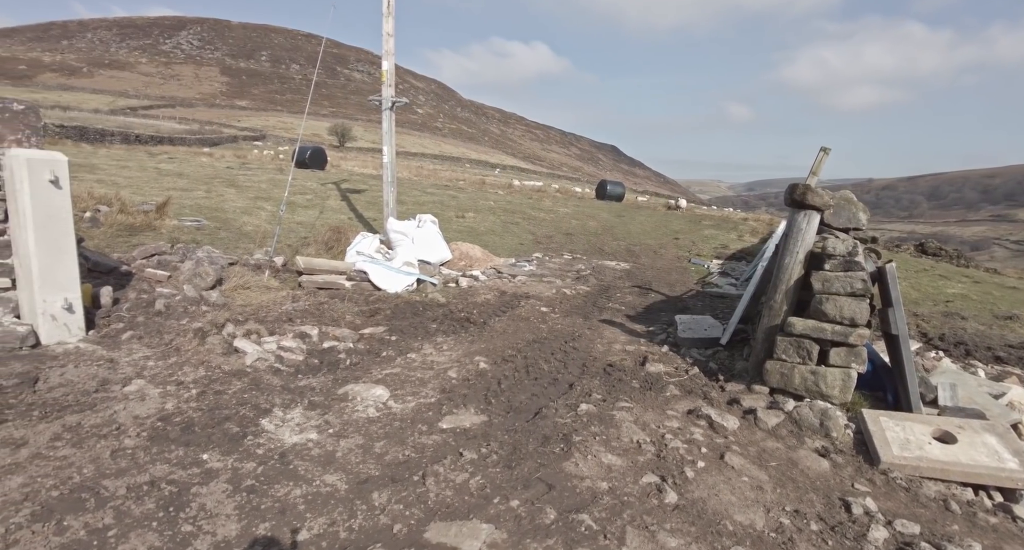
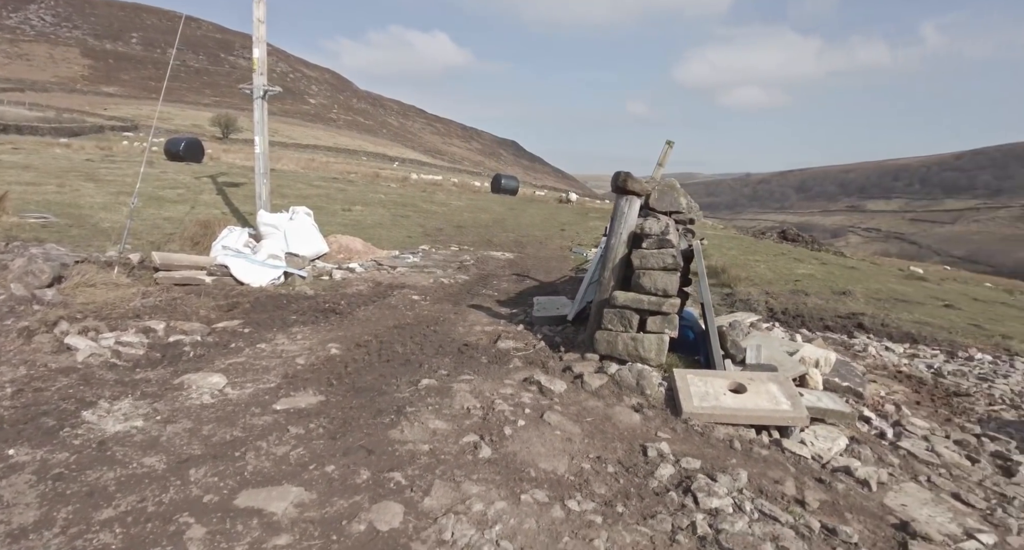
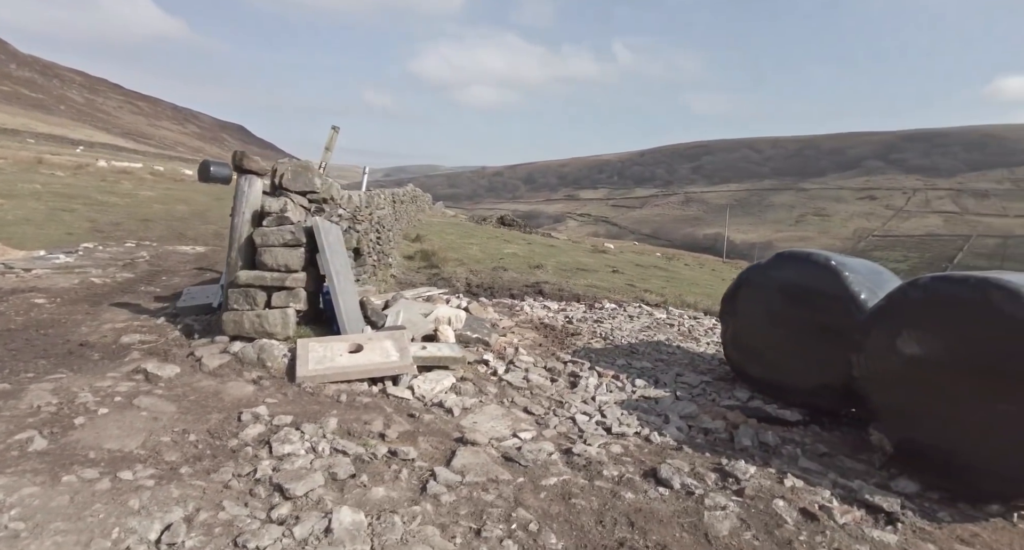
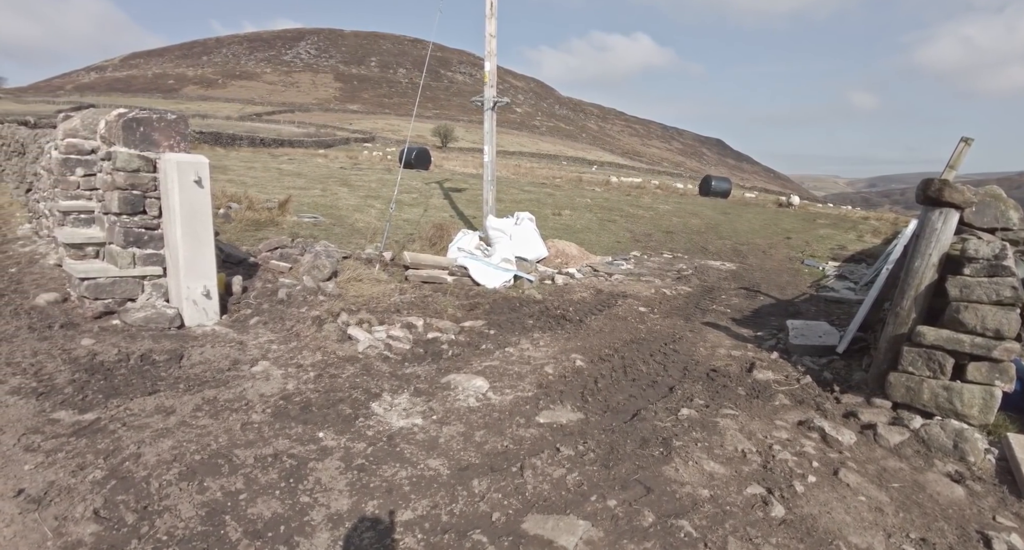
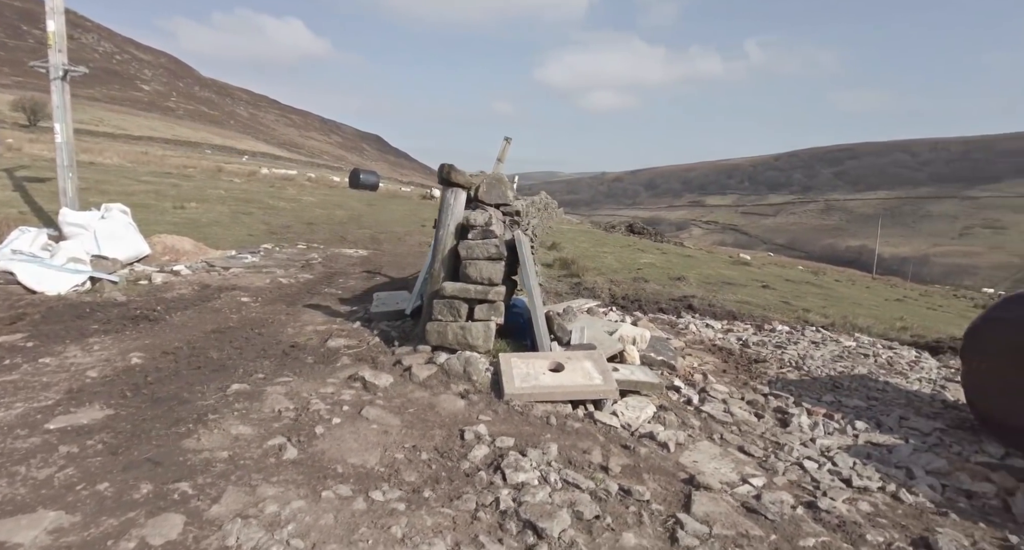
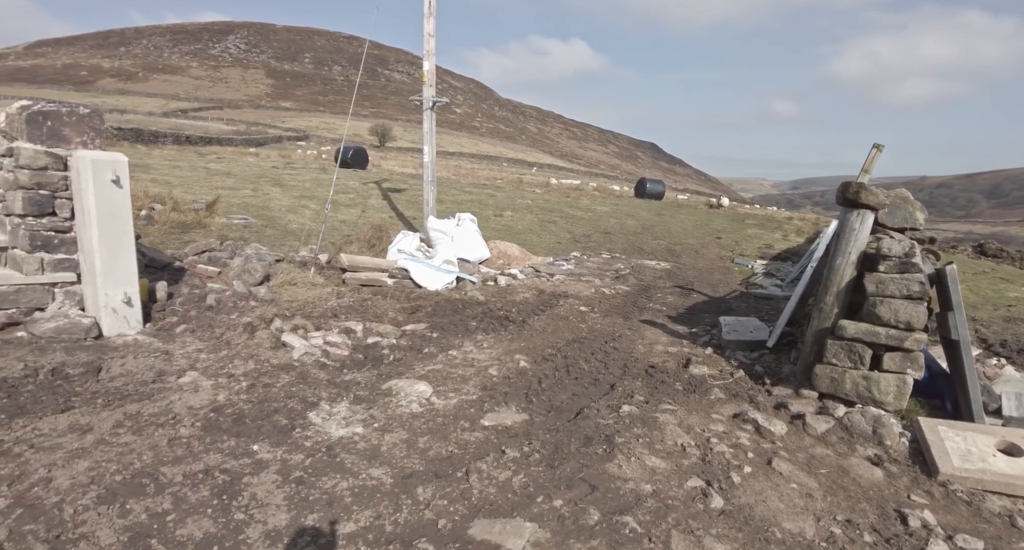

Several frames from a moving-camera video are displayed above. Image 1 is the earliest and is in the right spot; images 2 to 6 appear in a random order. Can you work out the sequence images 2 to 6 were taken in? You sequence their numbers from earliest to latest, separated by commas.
6, 4, 2, 5, 3
